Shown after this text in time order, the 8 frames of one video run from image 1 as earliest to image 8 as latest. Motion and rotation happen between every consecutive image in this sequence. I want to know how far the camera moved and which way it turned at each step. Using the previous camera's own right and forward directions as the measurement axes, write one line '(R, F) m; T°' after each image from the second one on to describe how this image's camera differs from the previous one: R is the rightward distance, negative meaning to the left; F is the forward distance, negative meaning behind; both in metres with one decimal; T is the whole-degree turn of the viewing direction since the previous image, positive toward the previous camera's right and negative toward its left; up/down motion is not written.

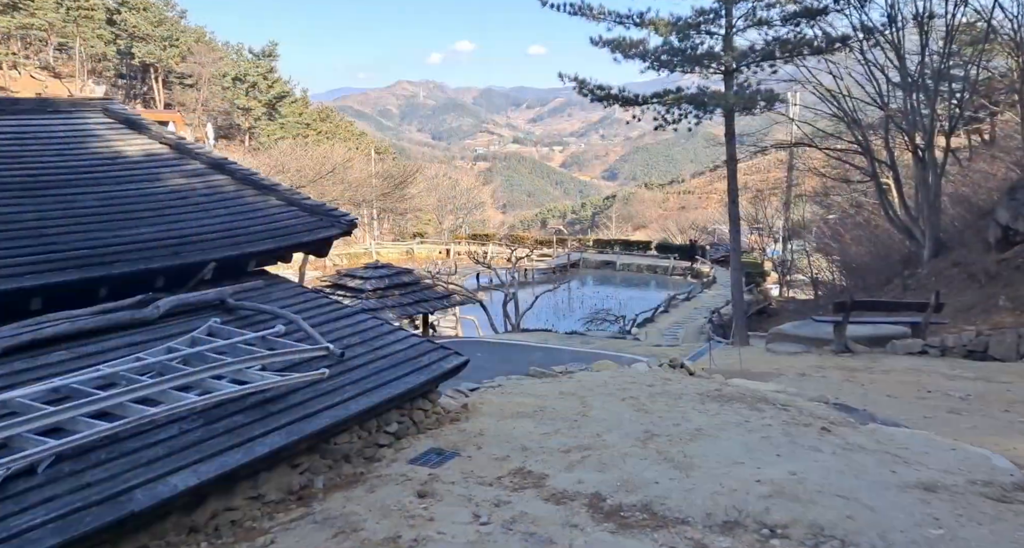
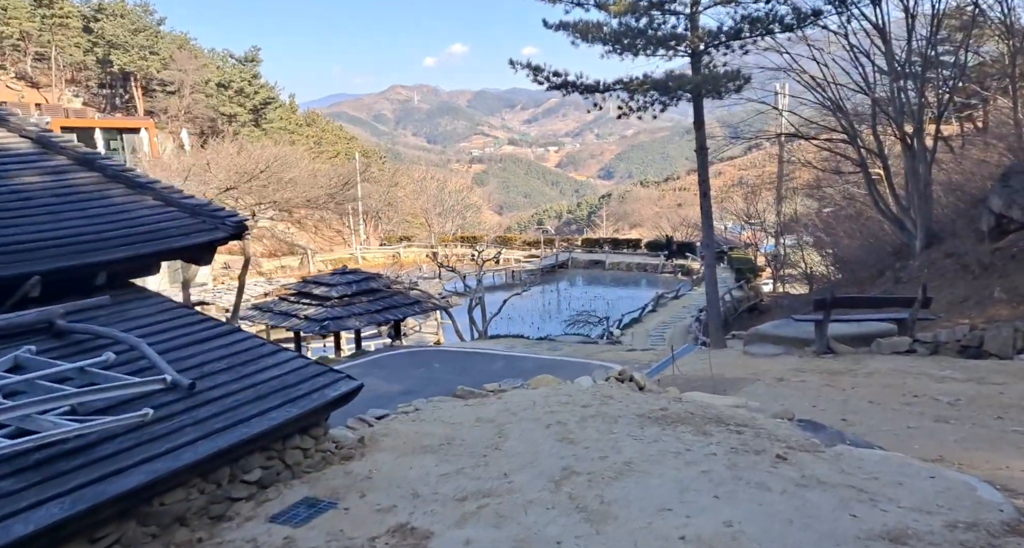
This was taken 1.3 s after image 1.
(+0.4, +0.6) m; 0°
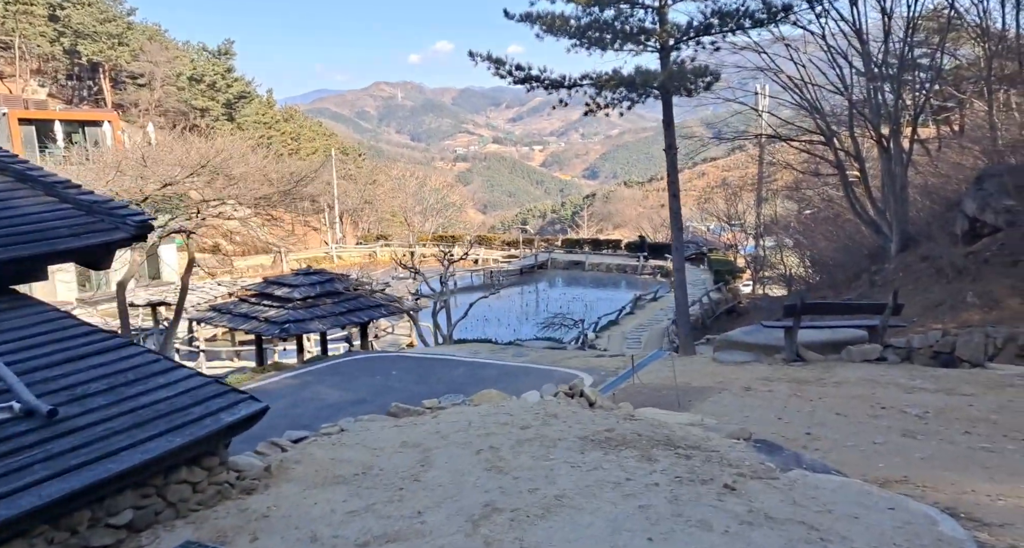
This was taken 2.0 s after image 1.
(+0.2, +0.3) m; +1°
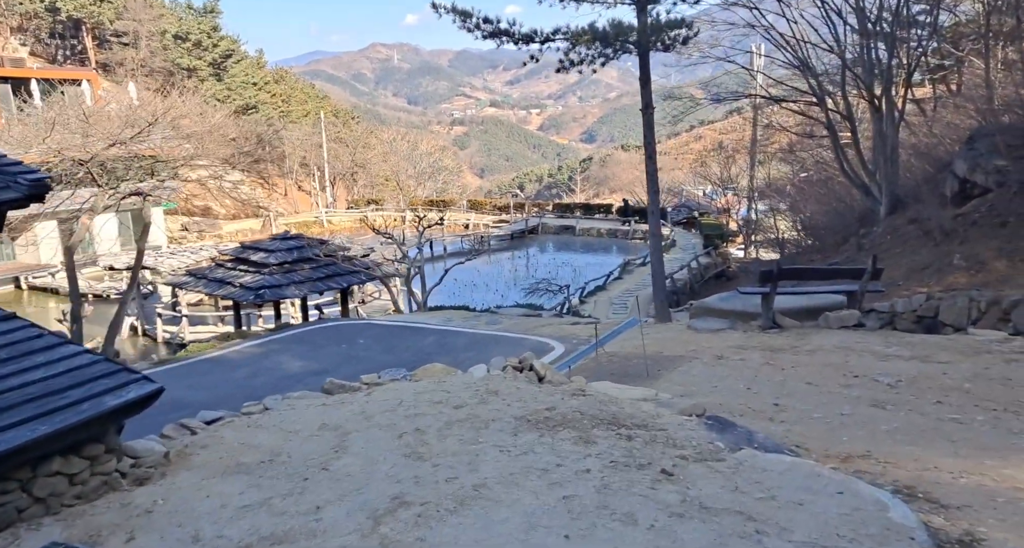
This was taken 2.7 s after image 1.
(+0.3, +0.3) m; 0°
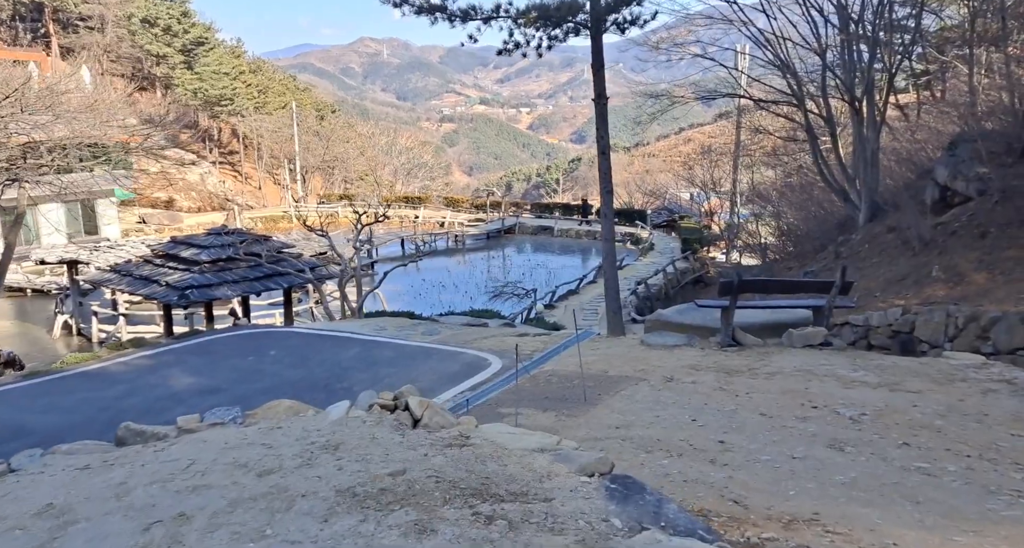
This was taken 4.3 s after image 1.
(+0.5, +0.8) m; +1°
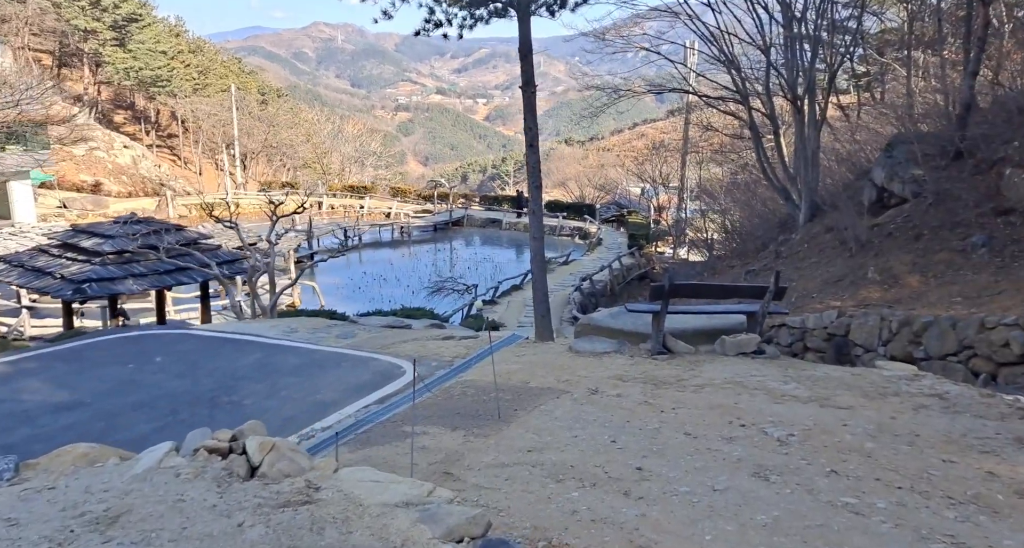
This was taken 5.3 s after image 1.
(+0.4, +0.6) m; +4°
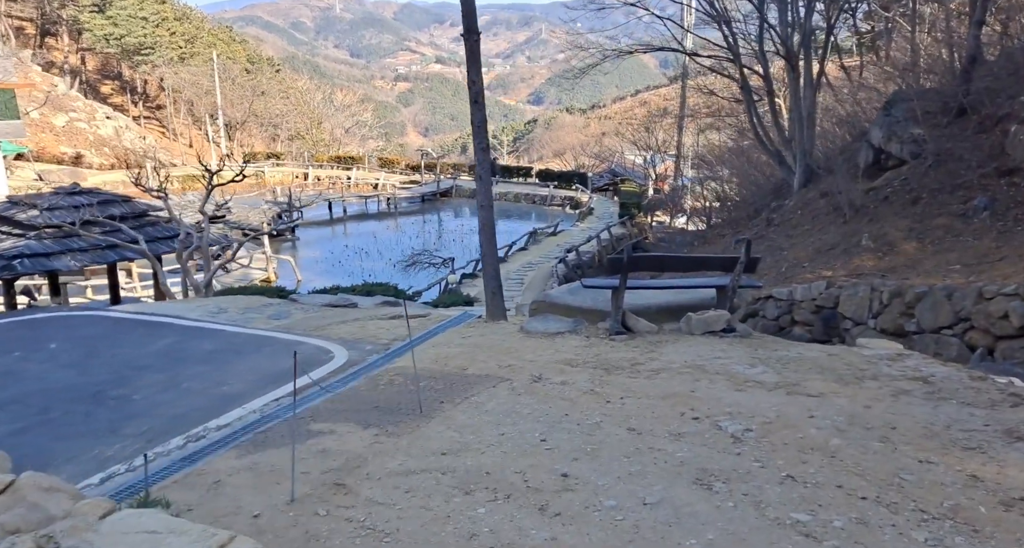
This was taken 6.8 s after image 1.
(+0.6, +0.8) m; 0°
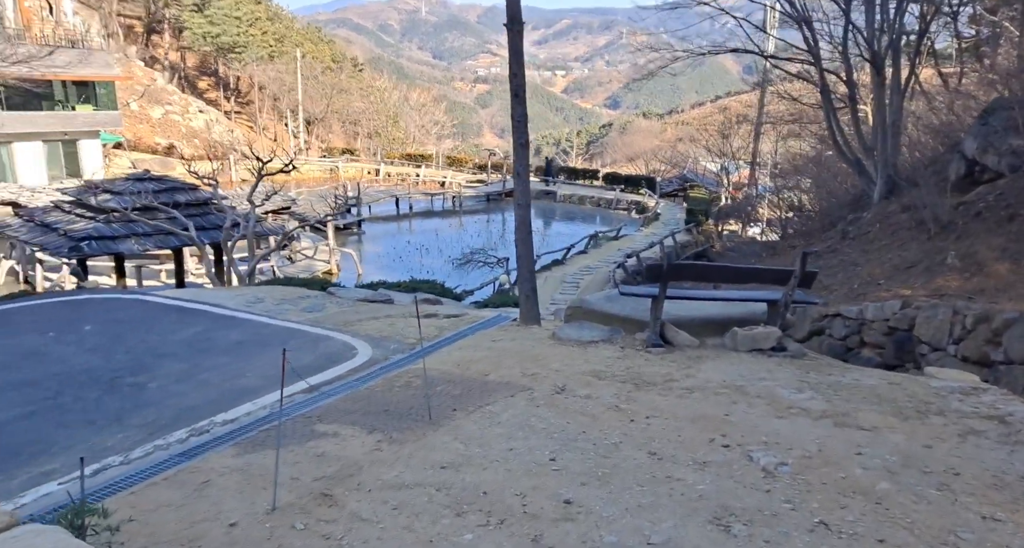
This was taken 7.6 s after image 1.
(+0.3, +0.4) m; -5°
